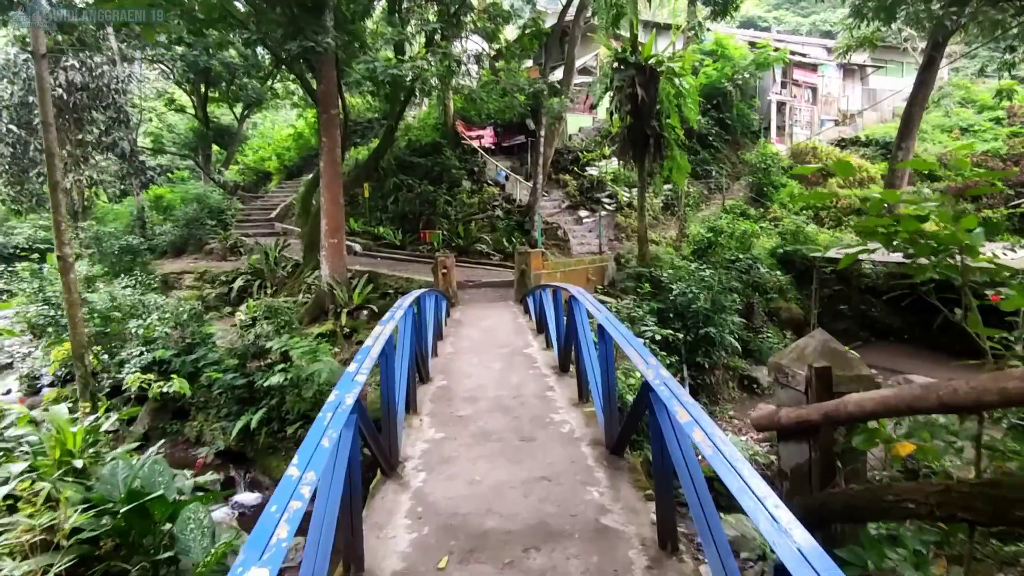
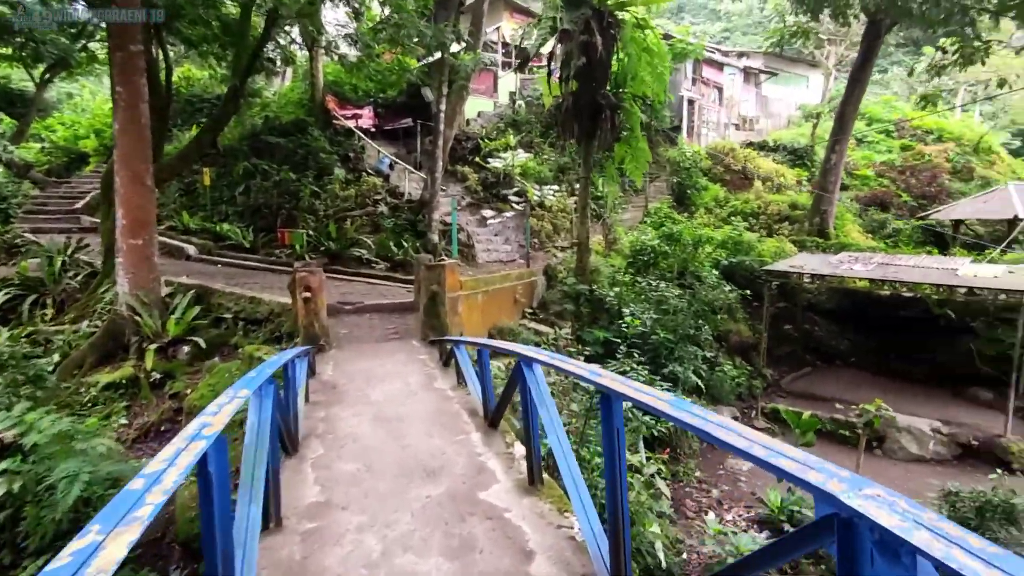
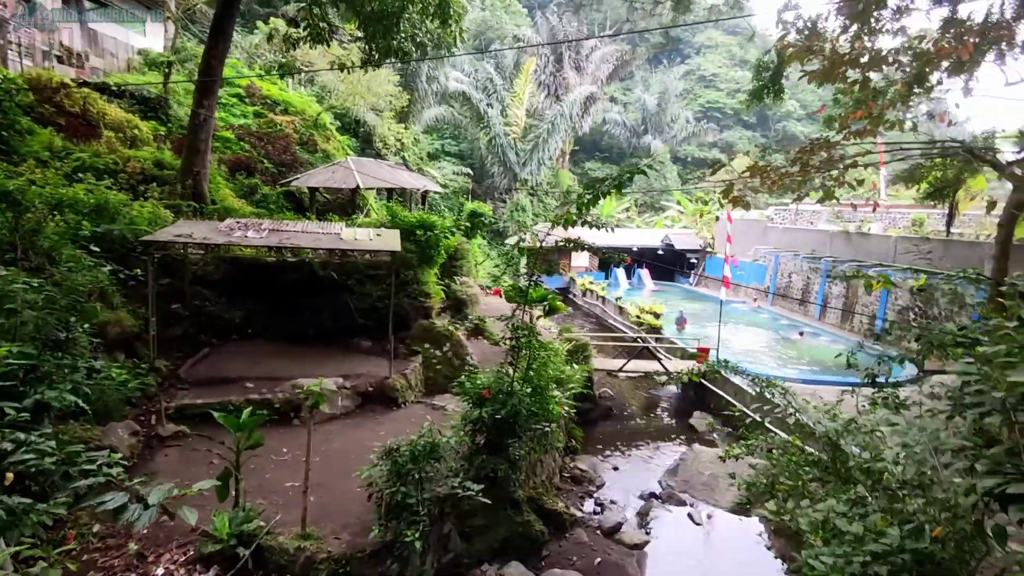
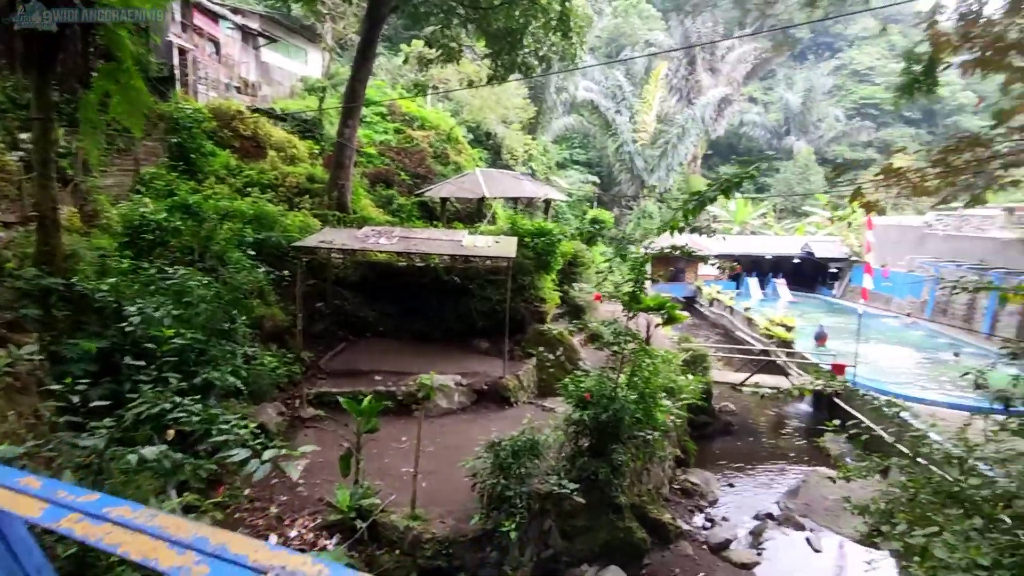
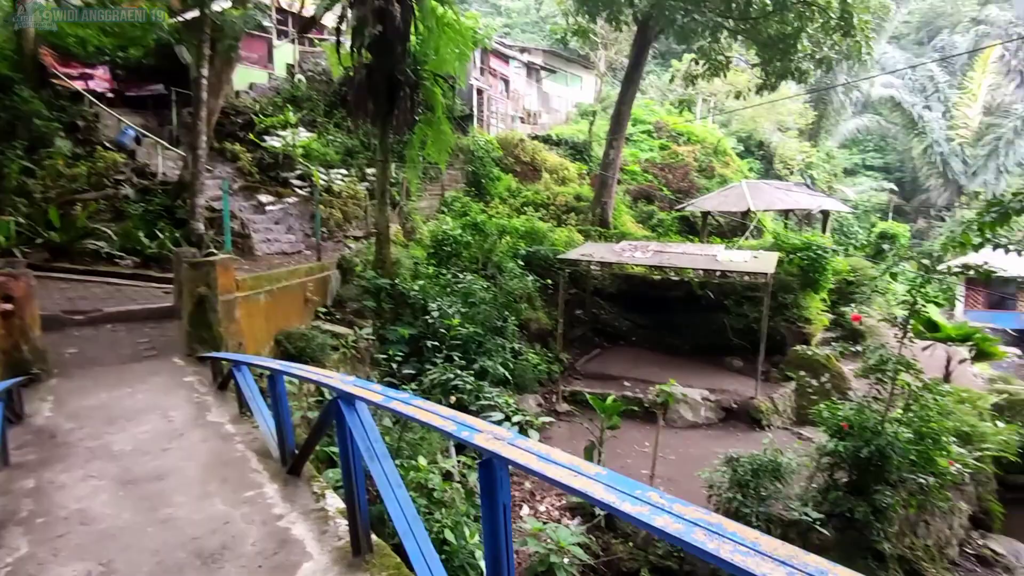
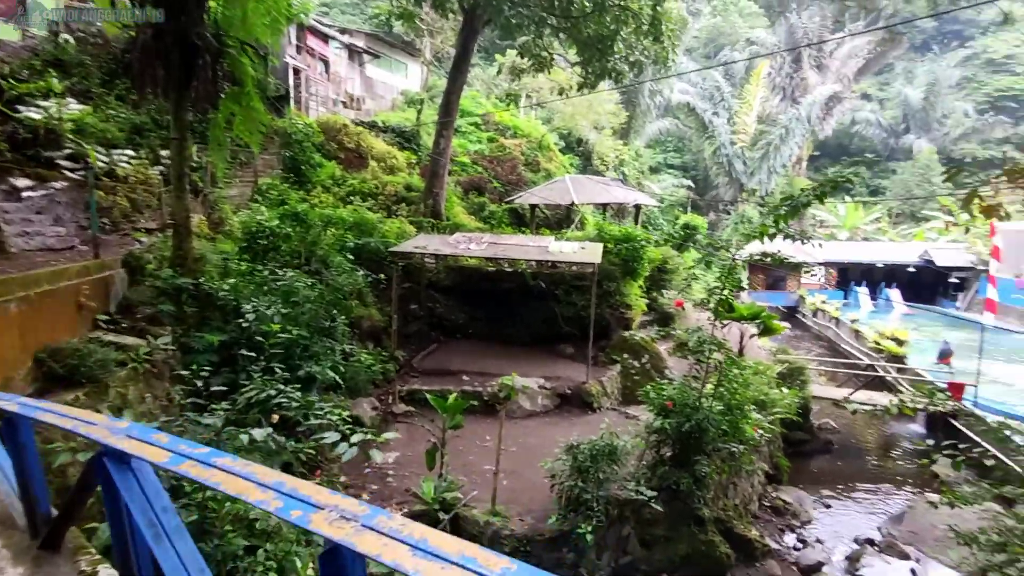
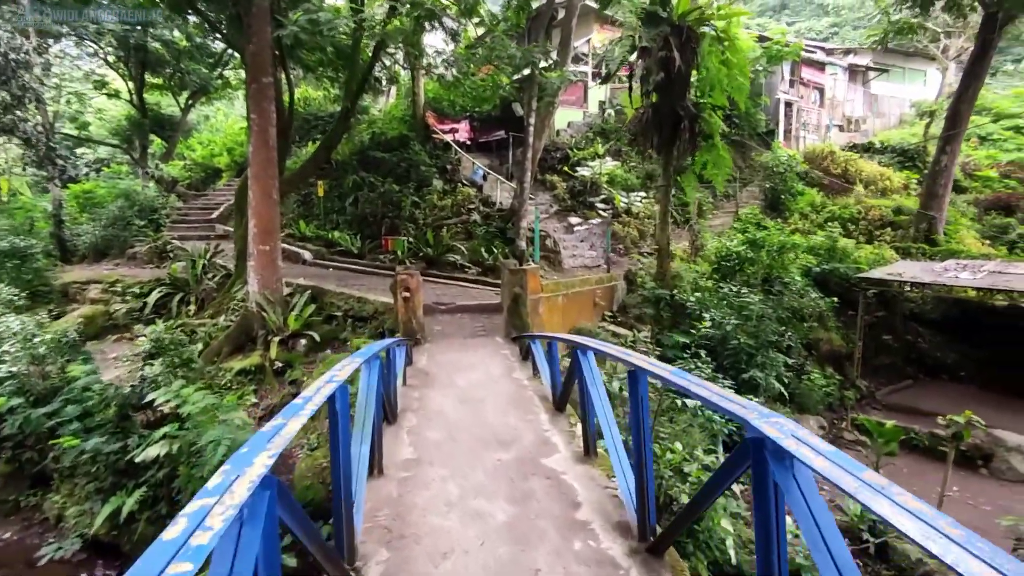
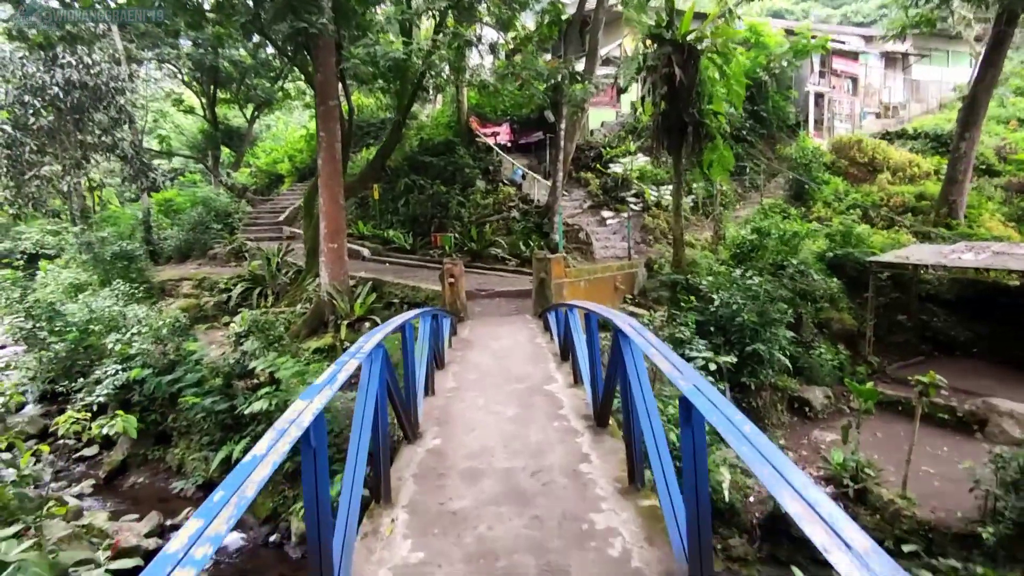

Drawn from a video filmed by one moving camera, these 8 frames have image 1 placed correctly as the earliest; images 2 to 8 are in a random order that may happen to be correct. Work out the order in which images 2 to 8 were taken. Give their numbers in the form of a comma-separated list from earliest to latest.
8, 7, 2, 5, 6, 4, 3
